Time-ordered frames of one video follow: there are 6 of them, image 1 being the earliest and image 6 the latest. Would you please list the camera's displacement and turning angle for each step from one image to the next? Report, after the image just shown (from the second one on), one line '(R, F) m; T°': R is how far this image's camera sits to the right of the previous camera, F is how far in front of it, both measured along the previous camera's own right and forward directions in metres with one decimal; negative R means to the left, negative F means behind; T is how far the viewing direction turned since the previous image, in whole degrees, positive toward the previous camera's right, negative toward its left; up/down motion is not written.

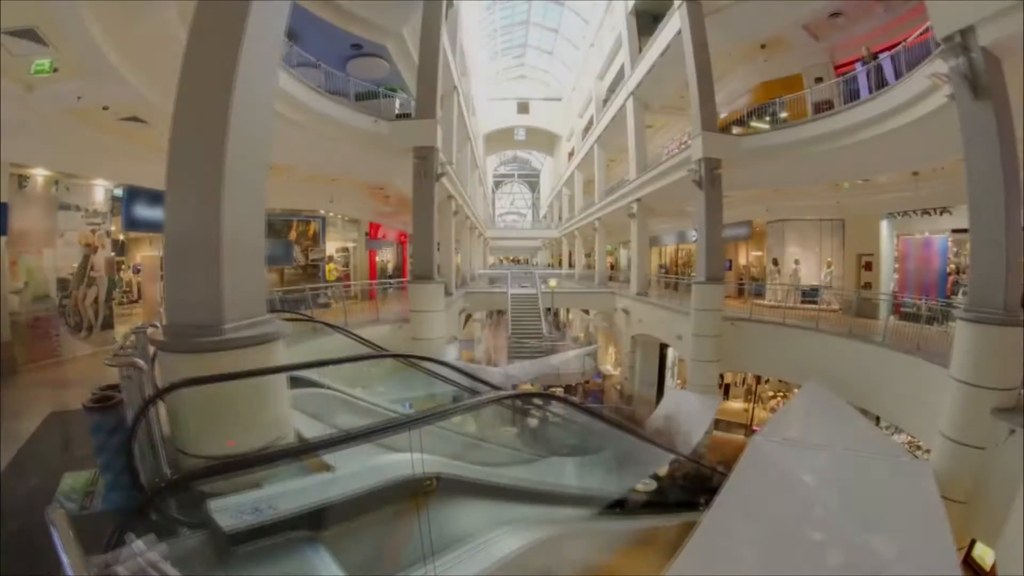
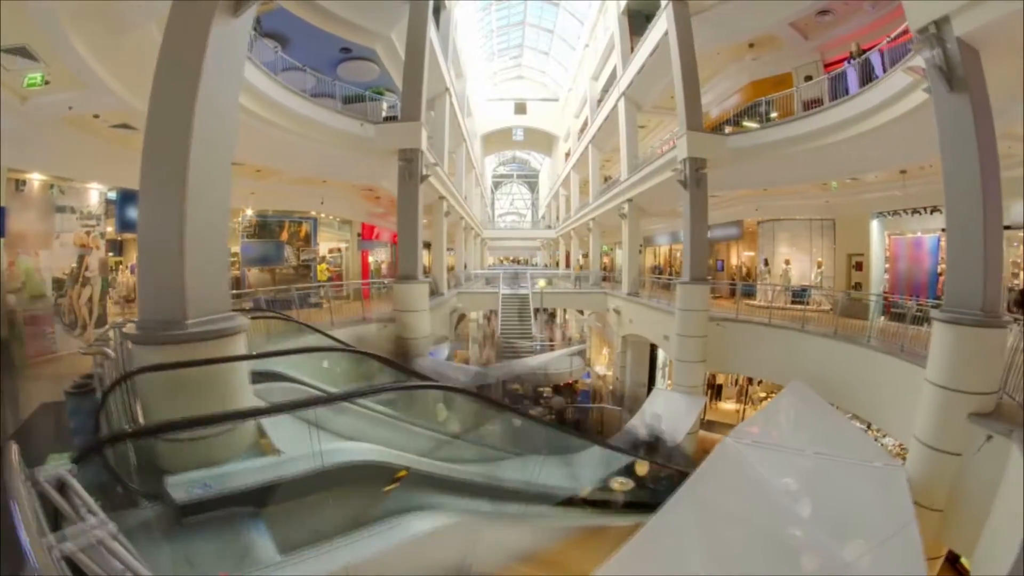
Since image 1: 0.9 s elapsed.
(+0.5, -0.1) m; -1°
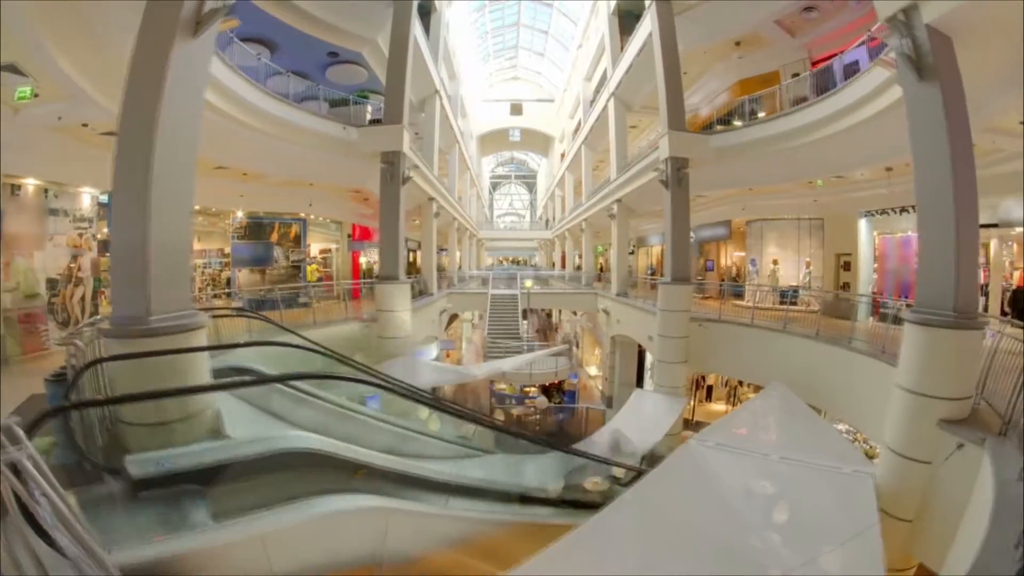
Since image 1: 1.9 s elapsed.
(+0.5, -0.1) m; -2°
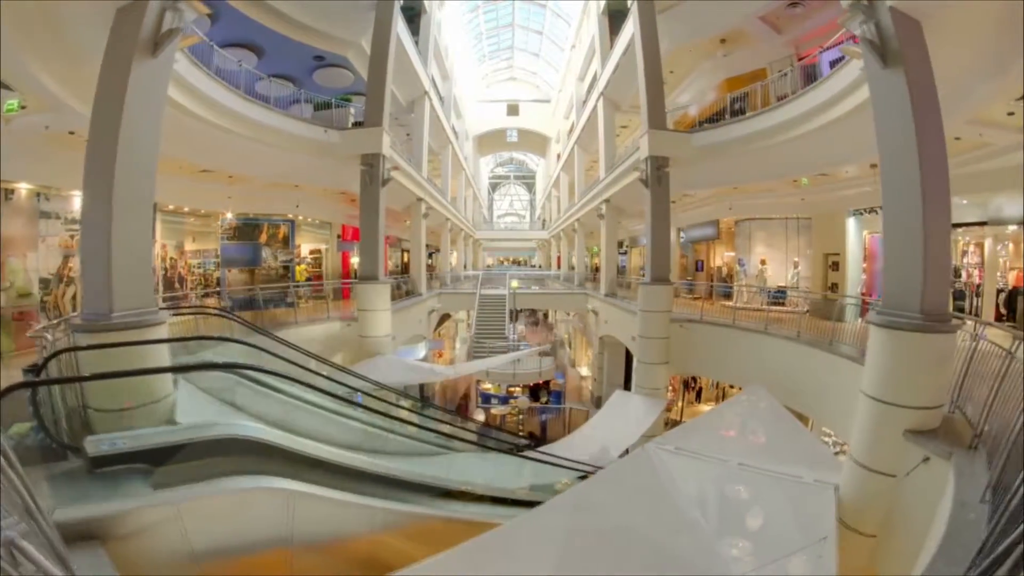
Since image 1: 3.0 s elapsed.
(+0.6, 0.0) m; -2°
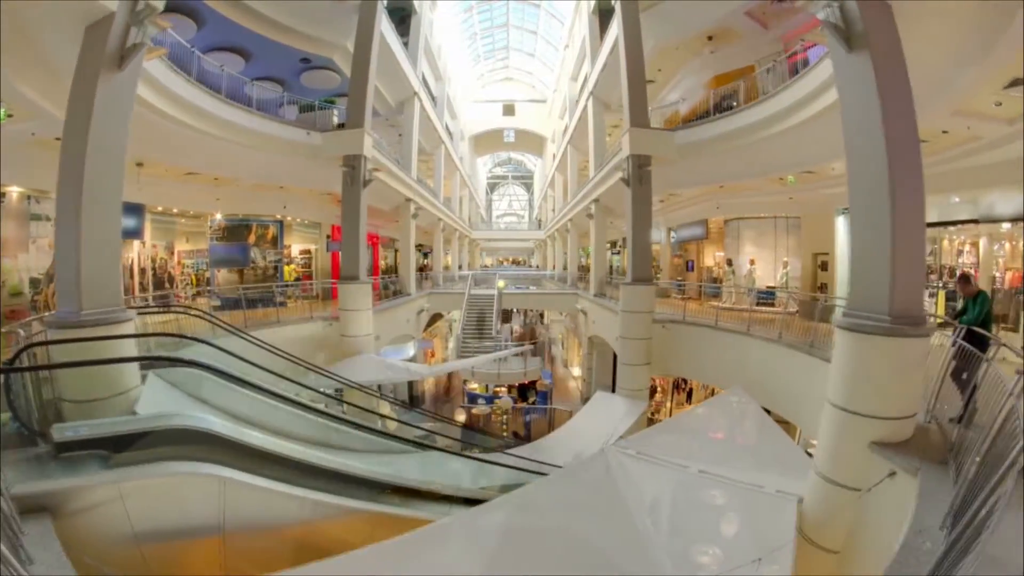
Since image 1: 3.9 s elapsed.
(+0.6, 0.0) m; -2°
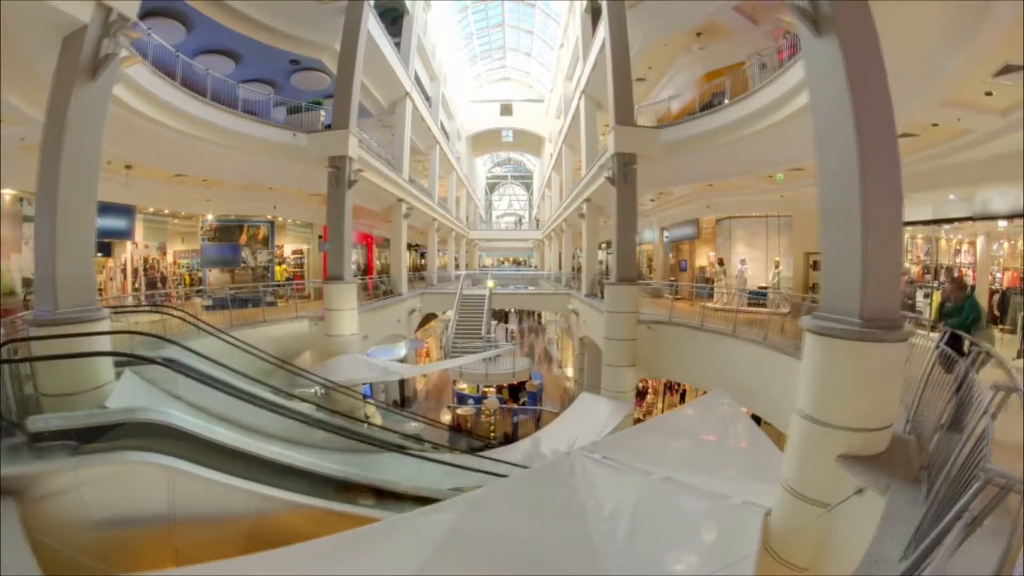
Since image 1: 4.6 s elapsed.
(+0.5, 0.0) m; -2°
